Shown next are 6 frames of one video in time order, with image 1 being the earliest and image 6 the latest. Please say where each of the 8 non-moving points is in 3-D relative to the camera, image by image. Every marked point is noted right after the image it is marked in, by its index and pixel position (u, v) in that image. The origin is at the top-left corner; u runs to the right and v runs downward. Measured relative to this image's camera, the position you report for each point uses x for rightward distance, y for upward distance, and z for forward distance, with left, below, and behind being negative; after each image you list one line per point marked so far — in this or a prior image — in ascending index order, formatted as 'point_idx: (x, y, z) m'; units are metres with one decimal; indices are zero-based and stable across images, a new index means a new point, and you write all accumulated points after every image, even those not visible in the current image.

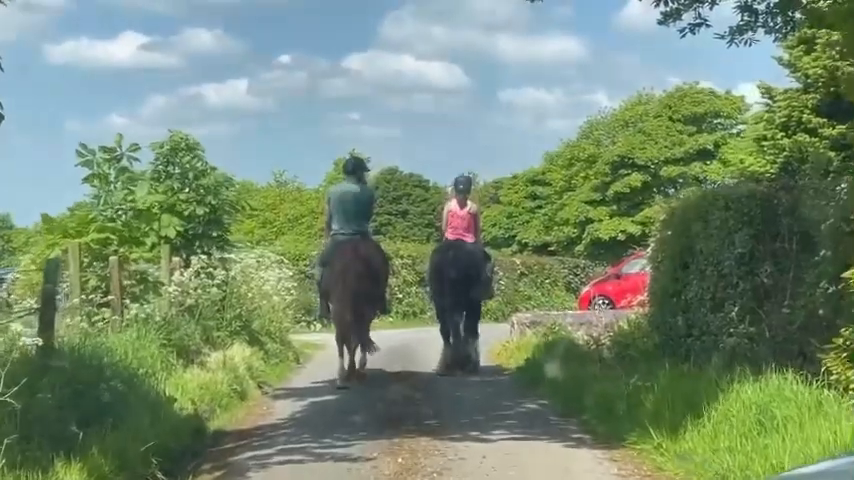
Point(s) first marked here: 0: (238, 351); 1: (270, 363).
0: (-2.2, -1.3, +13.1) m
1: (-2.1, -1.6, +14.6) m
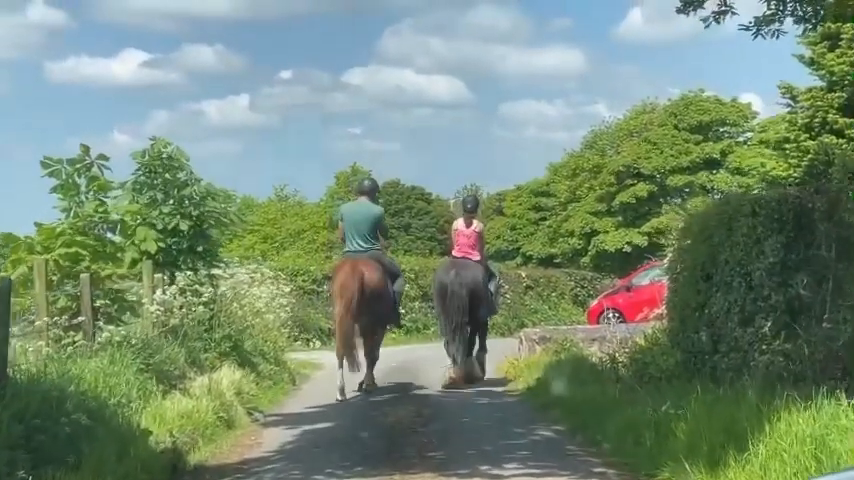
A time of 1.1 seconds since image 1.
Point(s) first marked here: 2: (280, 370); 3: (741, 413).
0: (-2.2, -1.5, +12.1) m
1: (-2.0, -1.8, +13.6) m
2: (-2.0, -1.8, +15.3) m
3: (+2.0, -1.1, +7.2) m
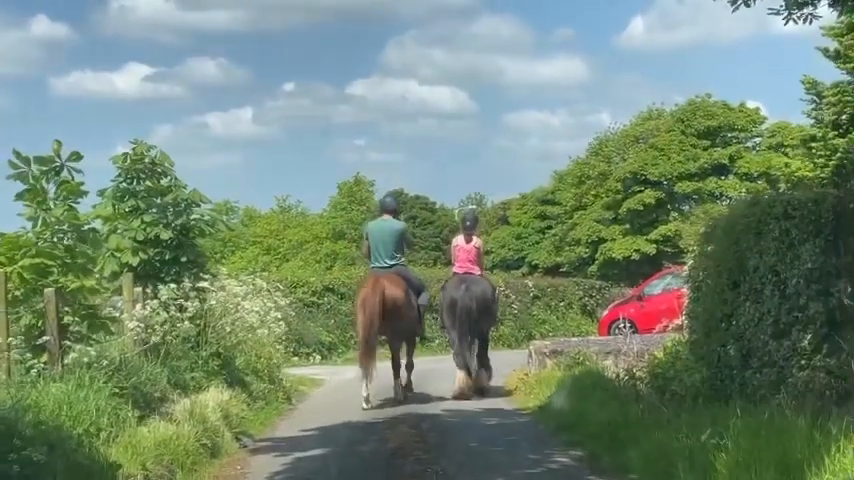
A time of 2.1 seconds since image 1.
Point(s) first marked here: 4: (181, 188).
0: (-2.2, -1.6, +11.2) m
1: (-2.0, -1.9, +12.6) m
2: (-2.0, -1.9, +14.4) m
3: (+2.0, -1.1, +6.2) m
4: (-2.8, +0.6, +12.4) m
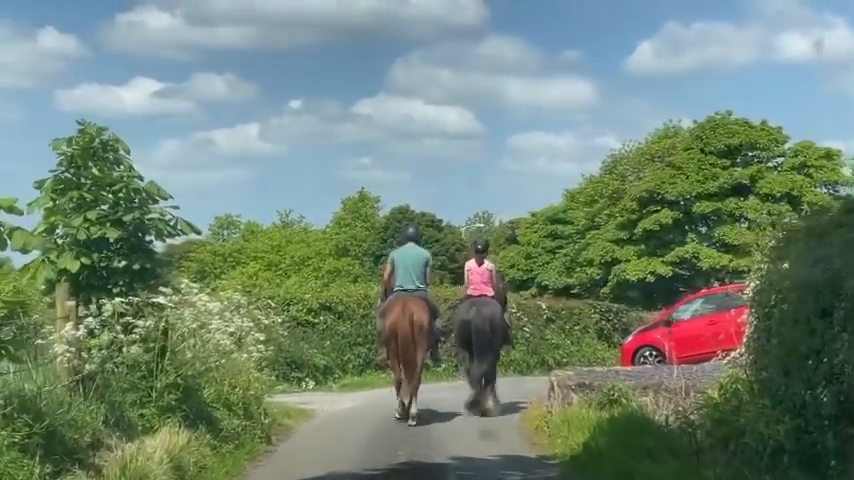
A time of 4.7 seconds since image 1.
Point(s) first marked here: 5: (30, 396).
0: (-2.1, -1.6, +8.9) m
1: (-1.9, -1.9, +10.3) m
2: (-1.9, -2.0, +12.0) m
3: (+2.1, -1.1, +3.9) m
4: (-2.7, +0.5, +10.2) m
5: (-2.6, -1.0, +7.6) m
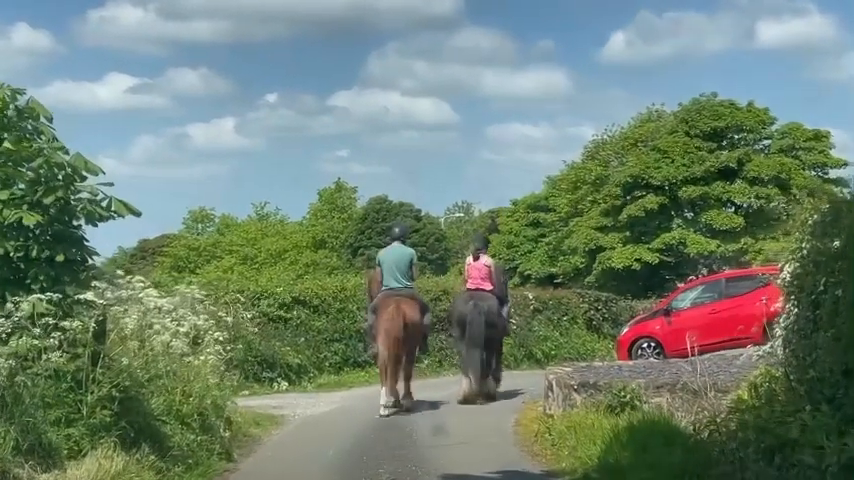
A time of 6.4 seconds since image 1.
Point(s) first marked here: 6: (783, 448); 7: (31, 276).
0: (-2.2, -1.5, +7.2) m
1: (-2.0, -1.8, +8.6) m
2: (-2.0, -1.9, +10.4) m
3: (+2.1, -1.0, +2.3) m
4: (-2.8, +0.6, +8.5) m
5: (-2.7, -0.9, +5.9) m
6: (+2.5, -1.4, +7.9) m
7: (-2.9, -0.3, +8.4) m
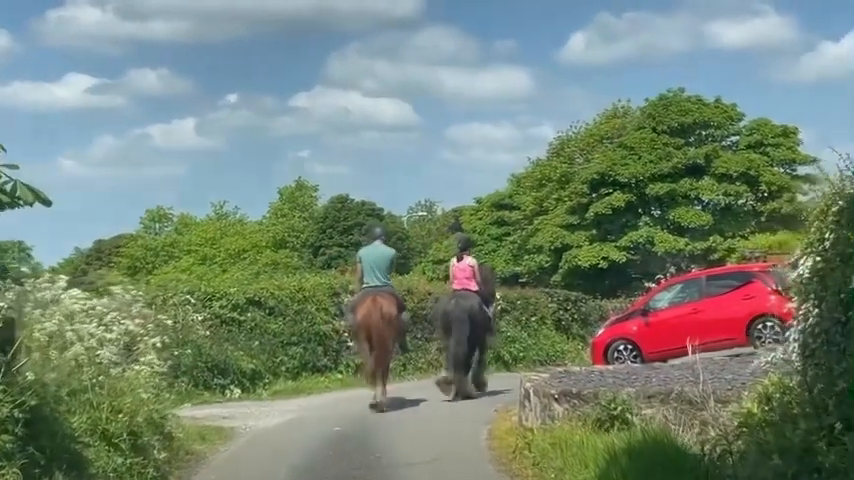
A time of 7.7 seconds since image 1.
0: (-2.4, -1.4, +5.8) m
1: (-2.2, -1.8, +7.3) m
2: (-2.3, -1.8, +9.0) m
3: (+2.1, -0.9, +1.1) m
4: (-3.0, +0.7, +7.1) m
5: (-2.8, -0.9, +4.6) m
6: (+2.3, -1.4, +6.7) m
7: (-3.1, -0.2, +7.0) m
